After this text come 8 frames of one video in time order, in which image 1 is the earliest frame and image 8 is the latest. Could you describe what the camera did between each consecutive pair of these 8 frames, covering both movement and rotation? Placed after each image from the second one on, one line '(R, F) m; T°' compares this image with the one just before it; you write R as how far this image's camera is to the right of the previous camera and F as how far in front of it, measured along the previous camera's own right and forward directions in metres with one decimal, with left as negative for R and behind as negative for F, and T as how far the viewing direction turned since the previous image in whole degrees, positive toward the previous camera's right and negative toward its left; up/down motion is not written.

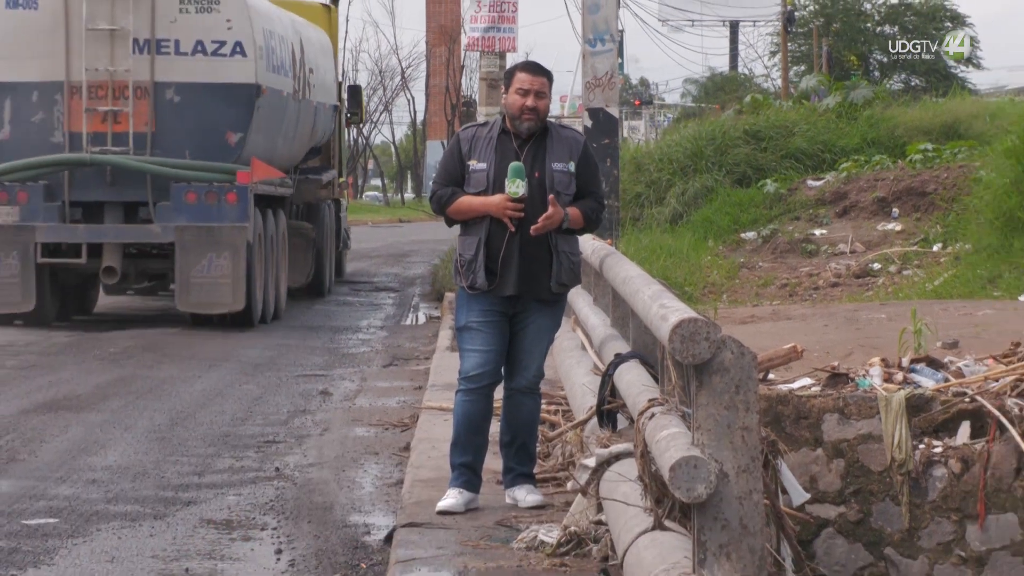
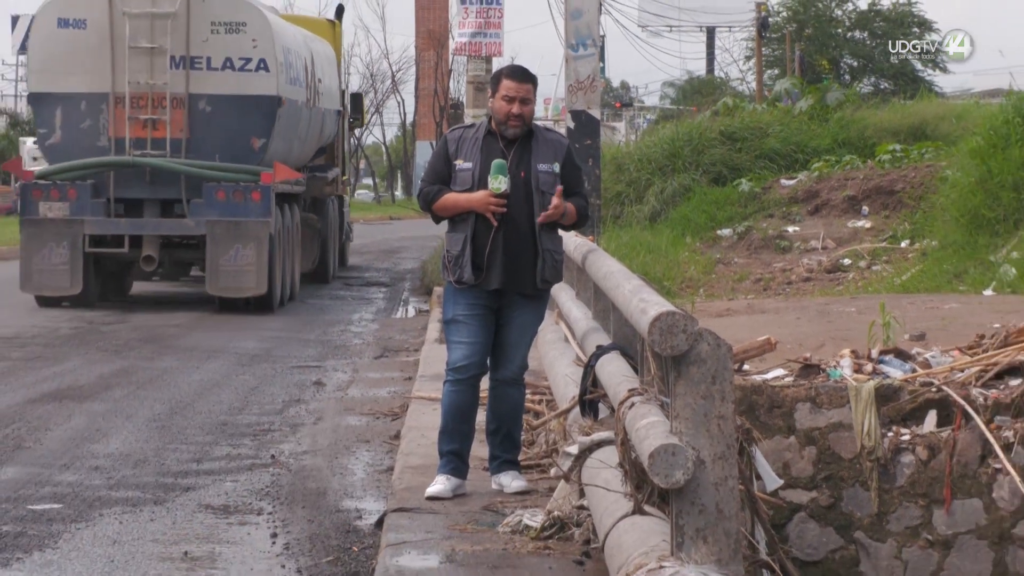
(0.0, -0.2) m; 0°
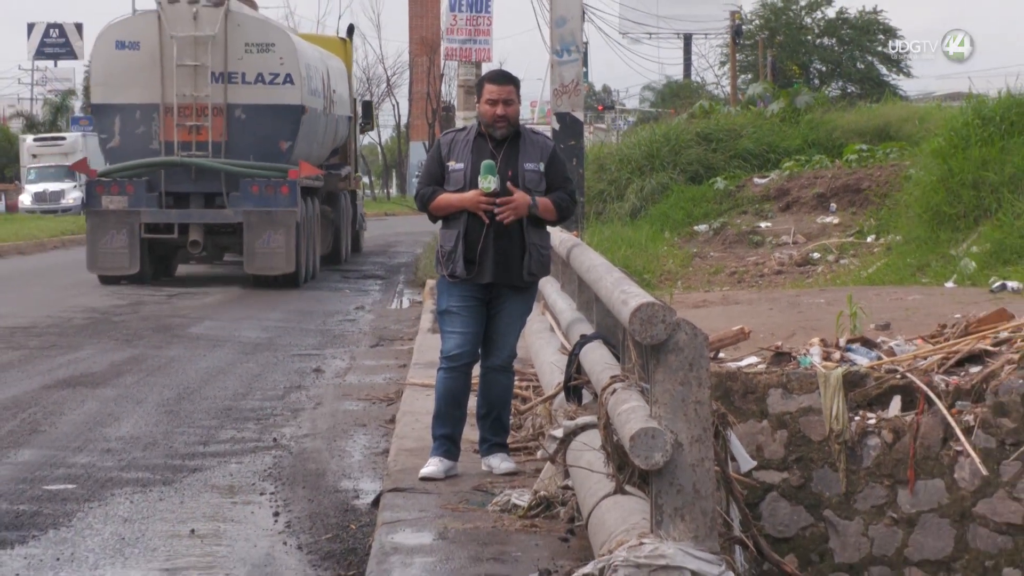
(0.0, -0.3) m; 0°
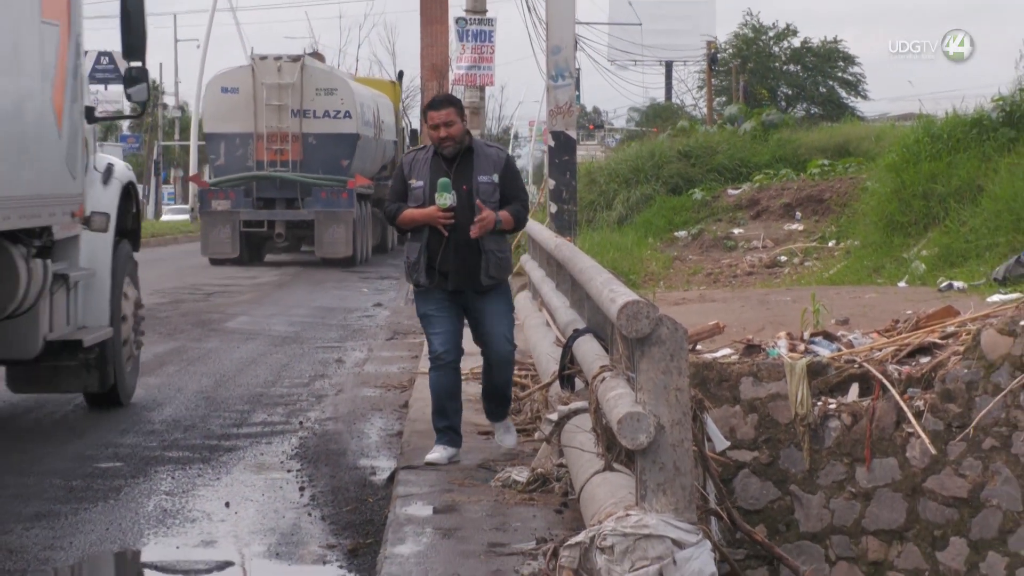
(0.0, -0.6) m; 0°
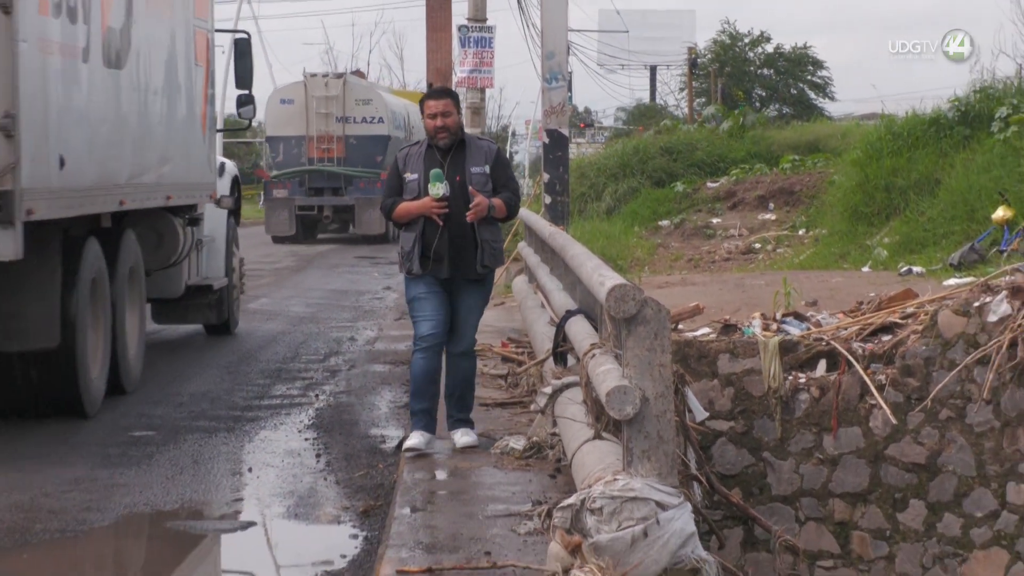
(0.0, -0.6) m; 0°
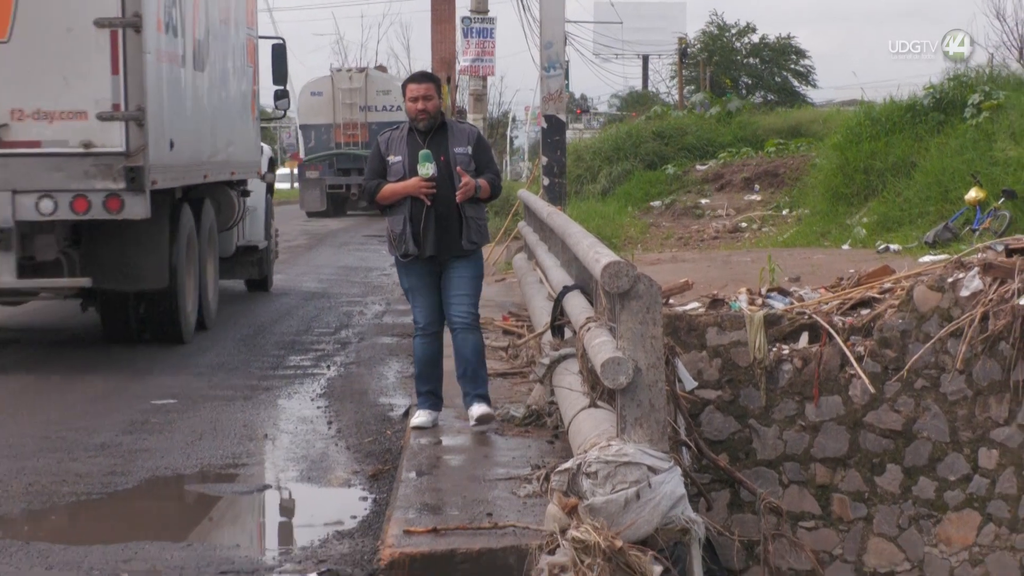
(0.0, -0.4) m; 0°
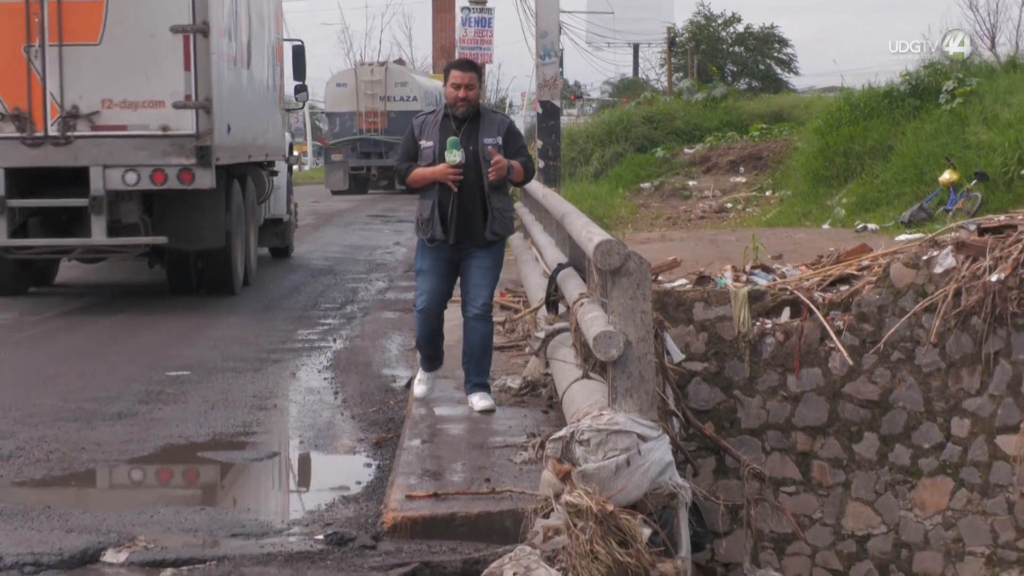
(0.0, -0.4) m; 0°
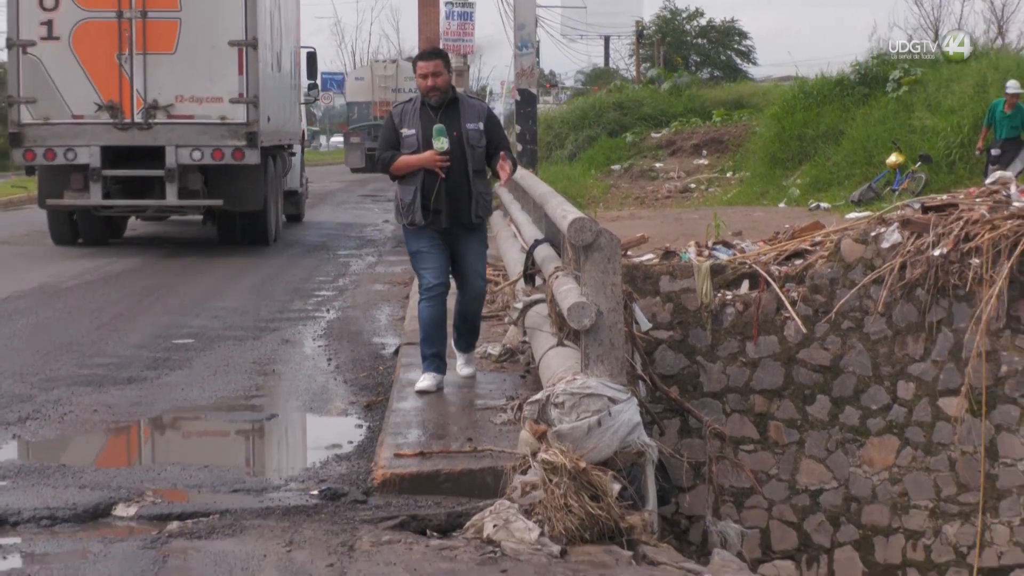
(0.0, -0.6) m; +1°
